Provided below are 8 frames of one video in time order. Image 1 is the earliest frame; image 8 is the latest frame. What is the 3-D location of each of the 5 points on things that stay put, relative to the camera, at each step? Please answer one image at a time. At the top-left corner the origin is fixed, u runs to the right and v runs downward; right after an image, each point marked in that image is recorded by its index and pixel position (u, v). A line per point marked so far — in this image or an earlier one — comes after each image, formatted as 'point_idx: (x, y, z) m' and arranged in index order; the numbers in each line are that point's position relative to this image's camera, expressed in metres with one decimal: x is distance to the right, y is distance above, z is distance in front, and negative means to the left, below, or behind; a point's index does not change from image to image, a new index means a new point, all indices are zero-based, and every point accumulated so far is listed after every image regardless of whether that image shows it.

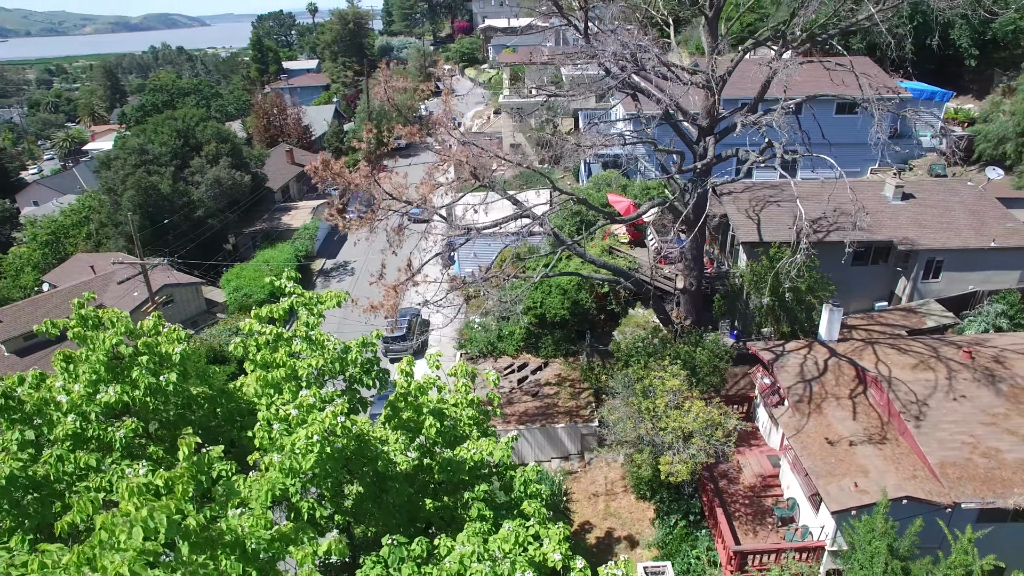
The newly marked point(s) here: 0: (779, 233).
0: (+6.9, +1.4, +15.8) m
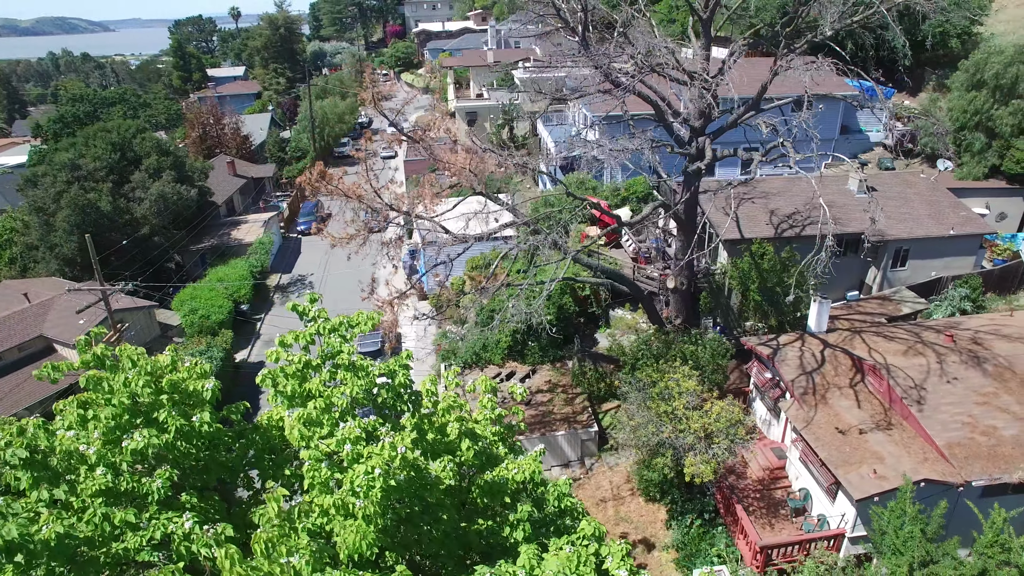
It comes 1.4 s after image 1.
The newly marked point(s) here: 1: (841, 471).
0: (+6.5, +1.5, +16.2) m
1: (+5.4, -3.0, +10.3) m
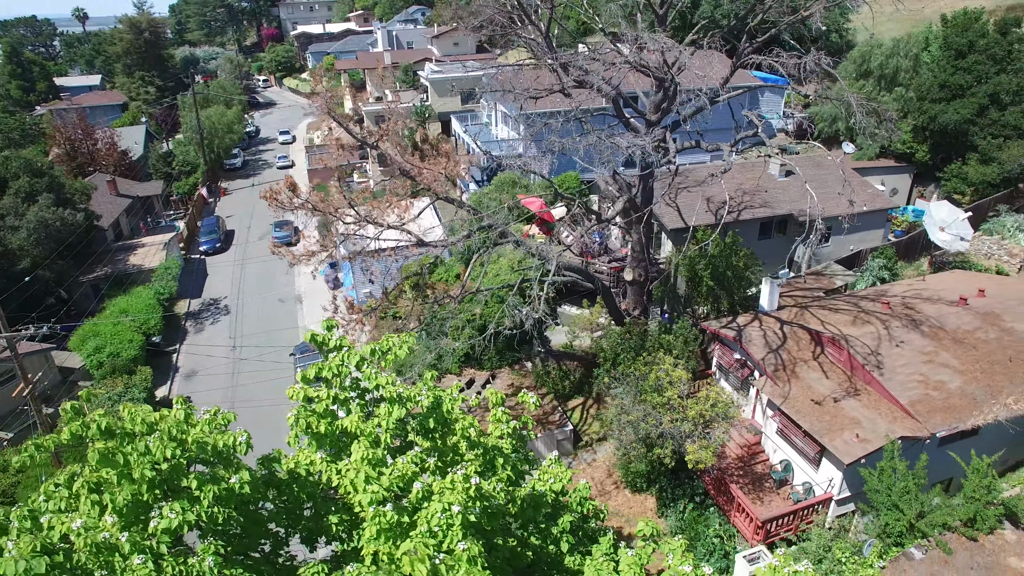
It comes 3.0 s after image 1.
0: (+5.1, +1.9, +16.9) m
1: (+5.5, -2.6, +10.9) m
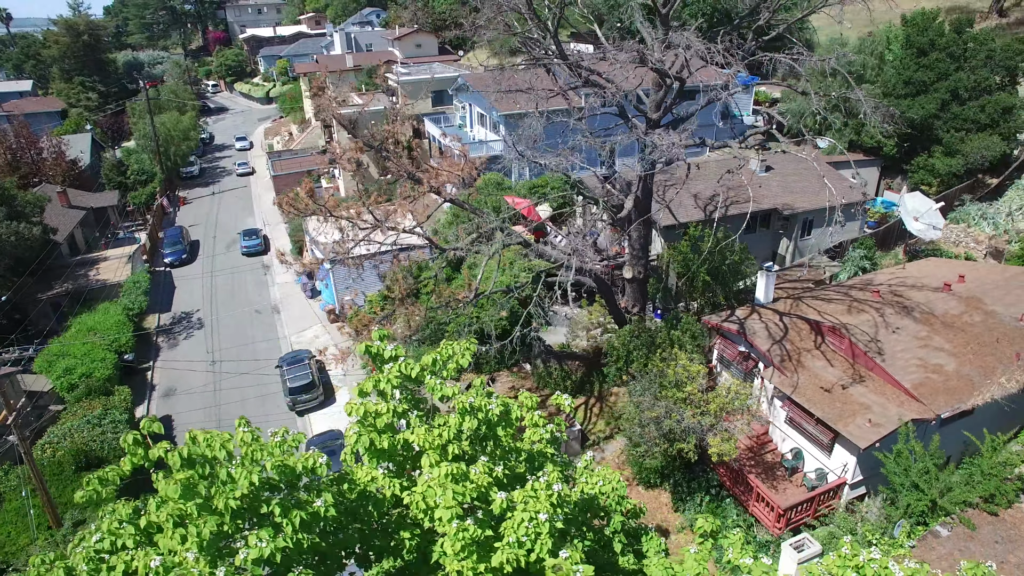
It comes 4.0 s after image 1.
0: (+4.9, +2.1, +17.2) m
1: (+5.9, -2.5, +11.2) m
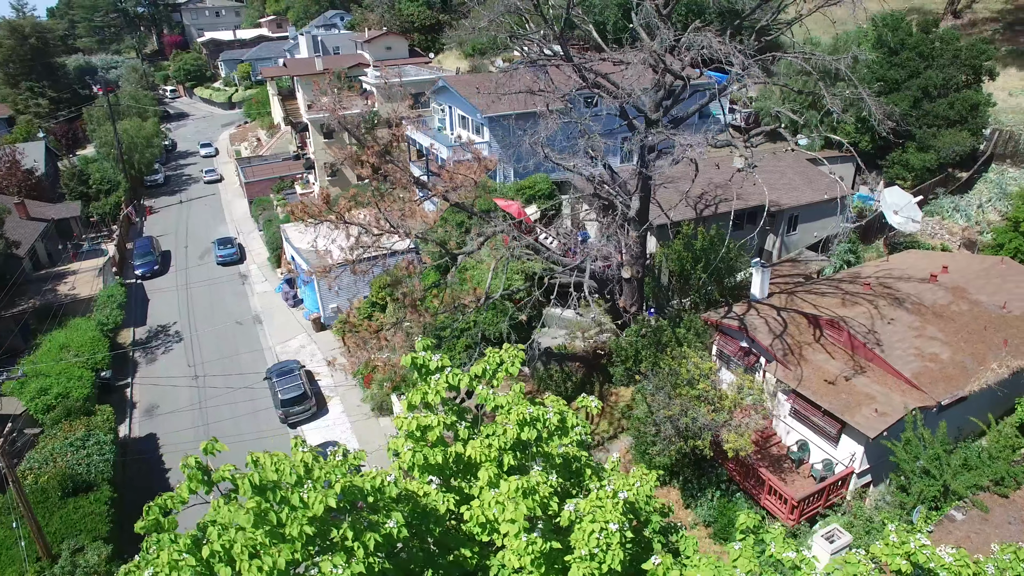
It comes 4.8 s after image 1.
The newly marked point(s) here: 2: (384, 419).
0: (+4.7, +2.1, +17.4) m
1: (+6.2, -2.4, +11.4) m
2: (-3.5, -3.5, +16.7) m
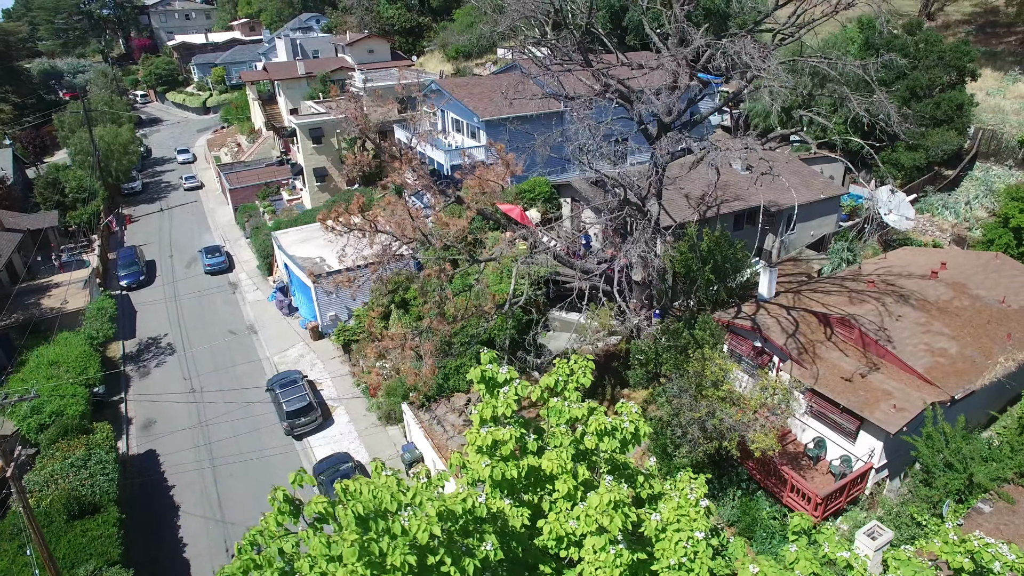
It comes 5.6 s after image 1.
0: (+4.8, +2.1, +17.5) m
1: (+6.7, -2.3, +11.6) m
2: (-3.2, -3.7, +16.4) m
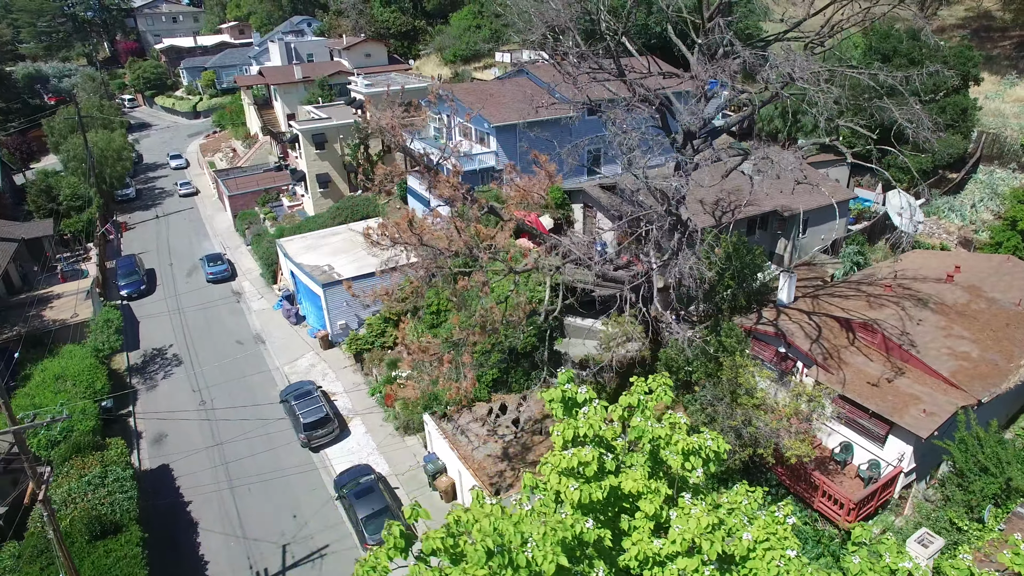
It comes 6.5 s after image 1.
0: (+5.3, +2.0, +17.5) m
1: (+7.3, -2.4, +11.7) m
2: (-2.7, -3.9, +16.3) m
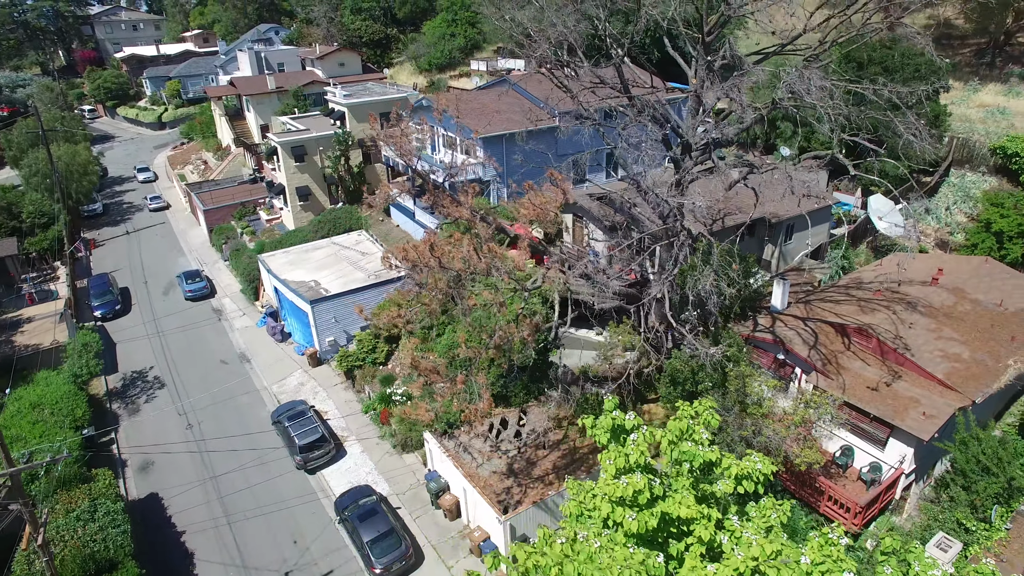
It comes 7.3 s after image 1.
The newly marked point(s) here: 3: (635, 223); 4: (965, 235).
0: (+5.1, +1.7, +17.7) m
1: (+7.5, -2.6, +11.9) m
2: (-2.6, -4.3, +16.0) m
3: (+3.0, +1.6, +15.4) m
4: (+14.0, +1.6, +19.2) m
